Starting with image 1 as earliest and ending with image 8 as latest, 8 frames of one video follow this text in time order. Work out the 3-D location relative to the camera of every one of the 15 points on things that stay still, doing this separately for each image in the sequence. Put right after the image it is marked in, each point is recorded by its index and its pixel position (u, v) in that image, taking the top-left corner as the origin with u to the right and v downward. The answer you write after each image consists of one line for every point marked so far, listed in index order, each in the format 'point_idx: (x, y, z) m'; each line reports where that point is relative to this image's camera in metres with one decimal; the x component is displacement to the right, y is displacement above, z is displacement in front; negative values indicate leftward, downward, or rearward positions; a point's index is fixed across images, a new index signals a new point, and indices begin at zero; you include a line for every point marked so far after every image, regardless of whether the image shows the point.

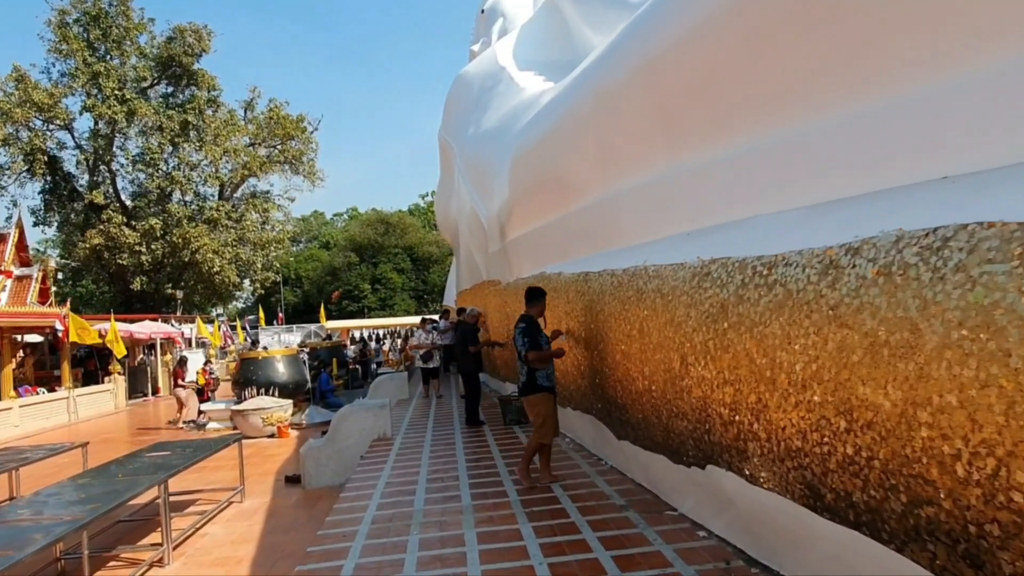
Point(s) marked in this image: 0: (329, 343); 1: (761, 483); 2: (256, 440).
0: (-4.6, -1.4, +18.9) m
1: (+1.0, -0.8, +3.1) m
2: (-4.3, -2.6, +12.6) m
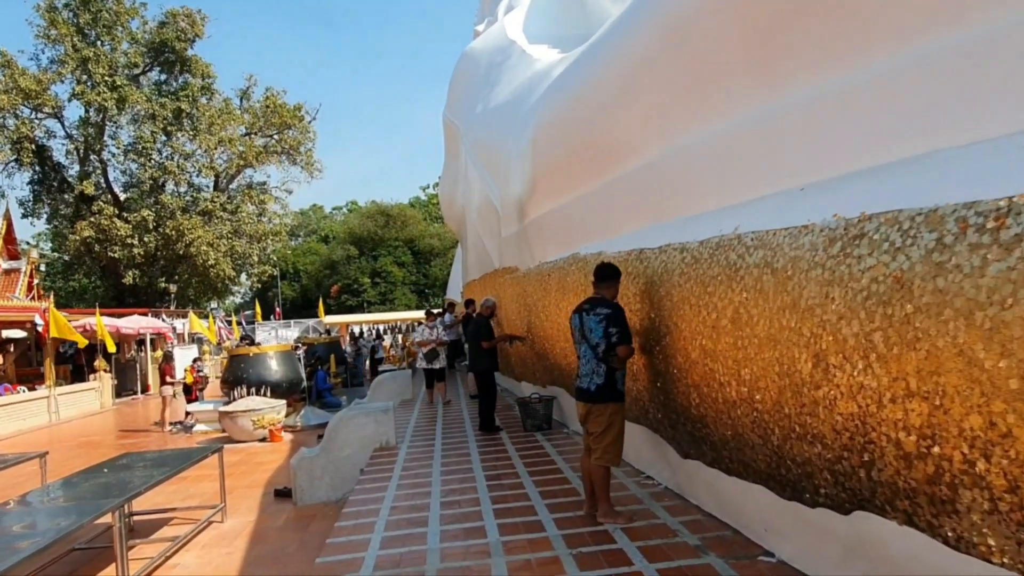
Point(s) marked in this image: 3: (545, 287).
0: (-4.4, -1.2, +17.8) m
1: (+1.2, -0.7, +2.0) m
2: (-4.1, -2.4, +11.6) m
3: (+0.3, 0.0, +6.9) m
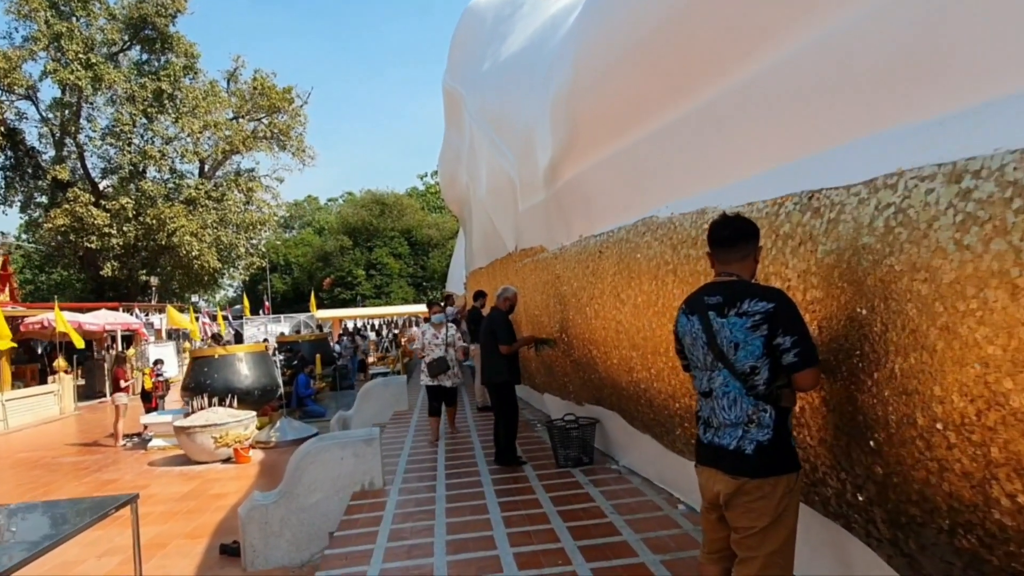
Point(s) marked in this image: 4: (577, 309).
0: (-4.2, -1.0, +15.8) m
1: (+1.5, -0.6, 0.0) m
2: (-3.9, -2.3, +9.6) m
3: (+0.5, +0.1, +4.9) m
4: (+0.4, -0.1, +5.3) m
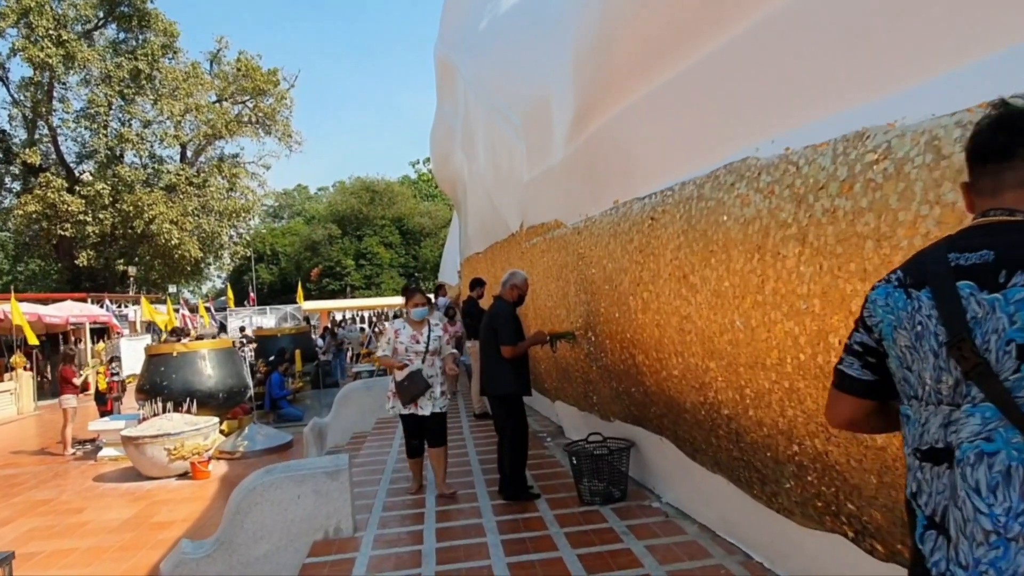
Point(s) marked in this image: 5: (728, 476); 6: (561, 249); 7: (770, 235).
0: (-4.2, -0.8, +14.4) m
1: (+1.6, -0.6, -1.4) m
2: (-3.9, -2.2, +8.2) m
3: (+0.6, +0.2, +3.6) m
4: (+0.5, -0.1, +3.9) m
5: (+0.9, -0.8, +3.1) m
6: (+0.3, +0.3, +5.2) m
7: (+0.8, +0.2, +2.4) m
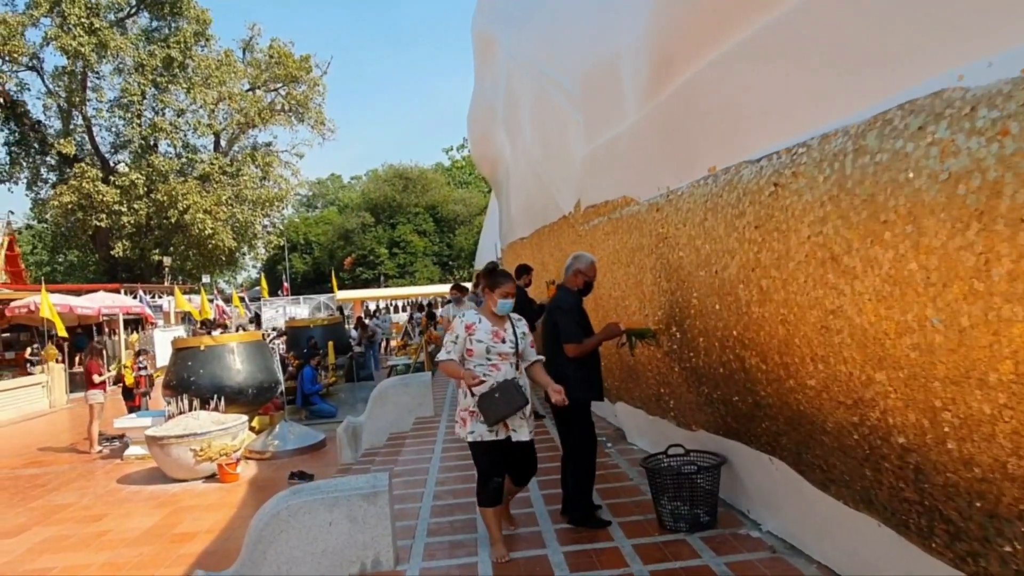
0: (-3.5, -0.6, +13.9) m
1: (+1.7, -0.6, -2.1) m
2: (-3.4, -2.0, +7.7) m
3: (+0.9, +0.2, +2.8) m
4: (+0.8, 0.0, +3.2) m
5: (+1.2, -0.7, +2.3) m
6: (+0.7, +0.3, +4.4) m
7: (+1.1, +0.2, +1.6) m
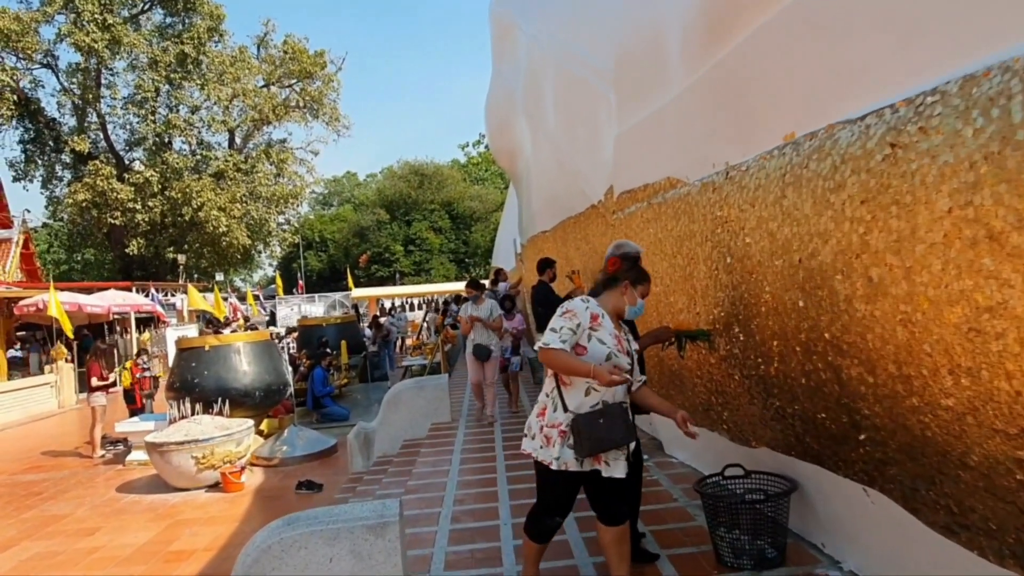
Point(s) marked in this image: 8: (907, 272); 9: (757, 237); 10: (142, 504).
0: (-3.1, -0.5, +13.4) m
1: (+1.7, -0.6, -2.7) m
2: (-3.1, -2.0, +7.2) m
3: (+1.0, +0.3, +2.2) m
4: (+1.0, 0.0, +2.6) m
5: (+1.3, -0.7, +1.8) m
6: (+0.9, +0.4, +3.9) m
7: (+1.2, +0.2, +1.1) m
8: (+1.0, 0.0, +2.0) m
9: (+0.9, +0.2, +2.8) m
10: (-3.5, -2.1, +7.2) m
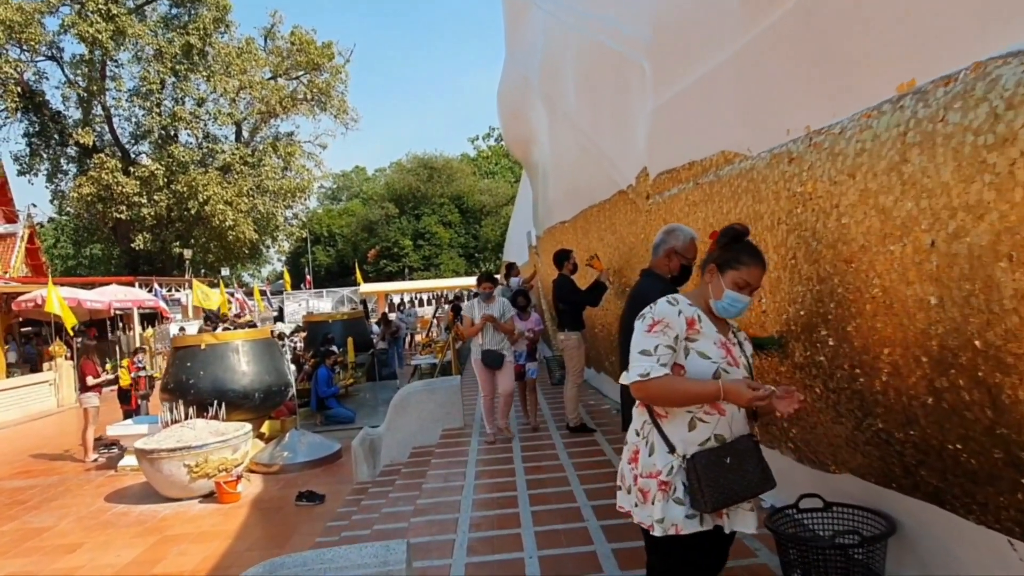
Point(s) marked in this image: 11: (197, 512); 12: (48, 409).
0: (-2.9, -0.5, +12.9) m
1: (+1.7, -0.6, -3.3) m
2: (-3.0, -2.0, +6.6) m
3: (+1.1, +0.3, +1.6) m
4: (+1.1, 0.0, +2.0) m
5: (+1.4, -0.7, +1.2) m
6: (+1.0, +0.4, +3.3) m
7: (+1.3, +0.2, +0.4) m
8: (+1.1, +0.1, +1.4) m
9: (+1.0, +0.2, +2.2) m
10: (-3.4, -2.0, +6.6) m
11: (-2.8, -2.0, +6.6) m
12: (-9.0, -2.3, +14.6) m
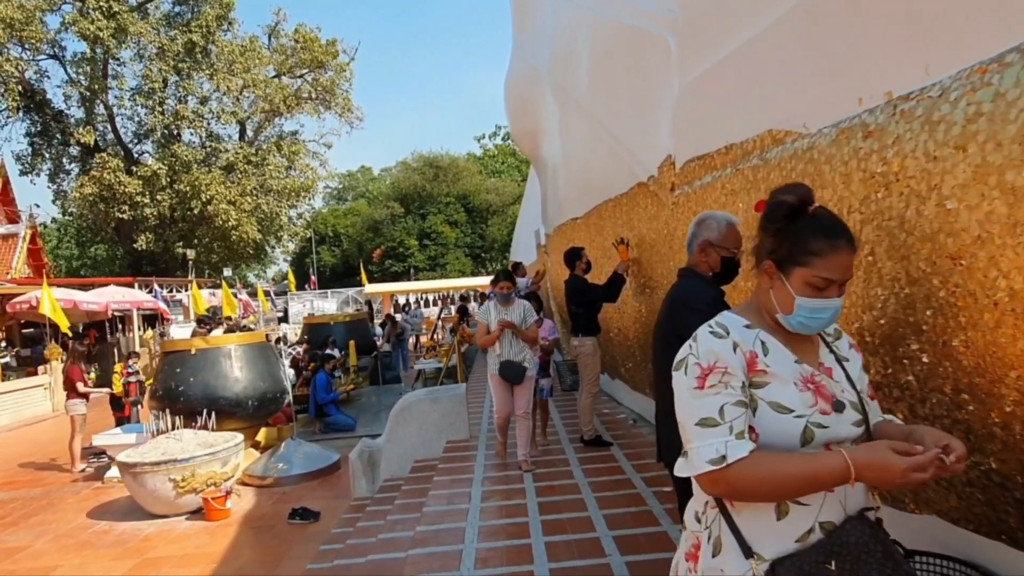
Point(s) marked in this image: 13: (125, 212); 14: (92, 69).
0: (-2.7, -0.5, +12.4) m
1: (+1.7, -0.6, -3.8) m
2: (-2.9, -2.0, +6.2) m
3: (+1.1, +0.3, +1.1) m
4: (+1.1, 0.0, +1.5) m
5: (+1.4, -0.7, +0.7) m
6: (+1.0, +0.4, +2.8) m
7: (+1.3, +0.2, 0.0) m
8: (+1.2, 0.0, +0.9) m
9: (+1.1, +0.2, +1.7) m
10: (-3.3, -2.0, +6.2) m
11: (-2.7, -2.0, +6.1) m
12: (-8.9, -2.4, +14.2) m
13: (-10.6, +2.1, +20.0) m
14: (-11.4, +5.9, +19.8) m
